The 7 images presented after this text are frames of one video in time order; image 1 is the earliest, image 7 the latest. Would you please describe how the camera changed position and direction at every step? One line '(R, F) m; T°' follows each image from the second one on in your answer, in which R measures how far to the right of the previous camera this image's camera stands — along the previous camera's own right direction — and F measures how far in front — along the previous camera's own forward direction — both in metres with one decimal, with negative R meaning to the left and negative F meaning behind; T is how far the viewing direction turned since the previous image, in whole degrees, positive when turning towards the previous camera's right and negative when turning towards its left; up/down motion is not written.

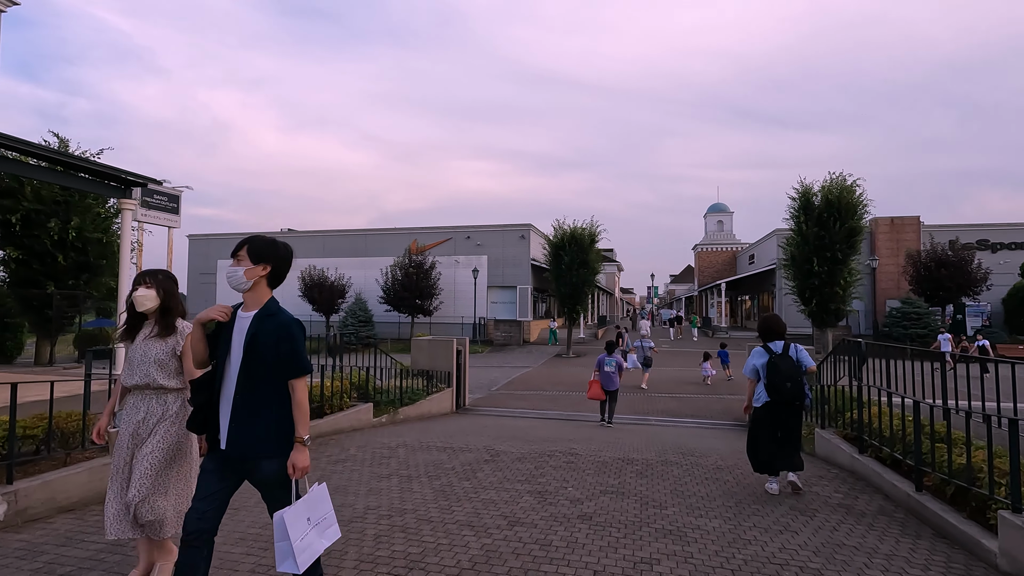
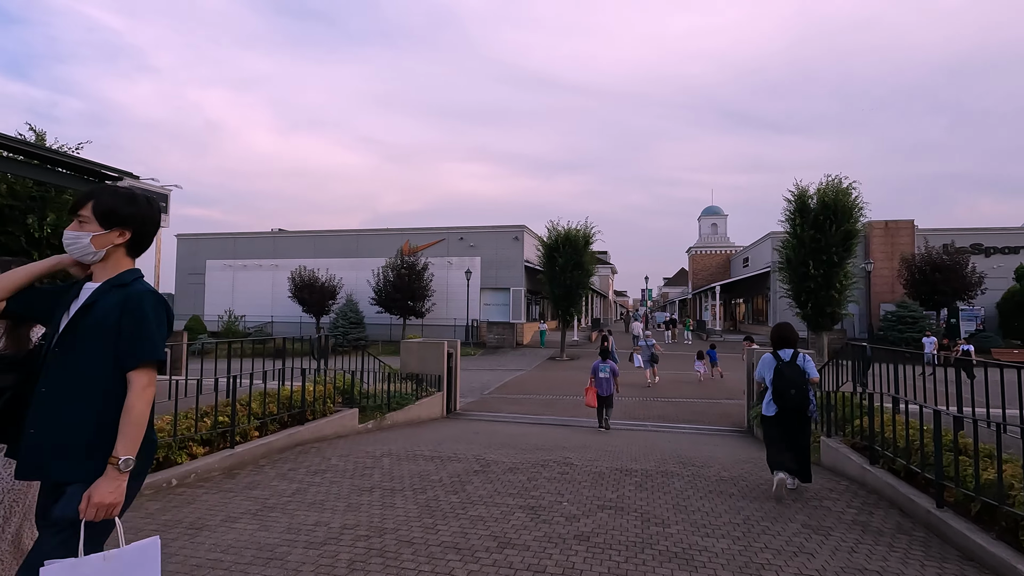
(0.0, +0.4) m; +1°
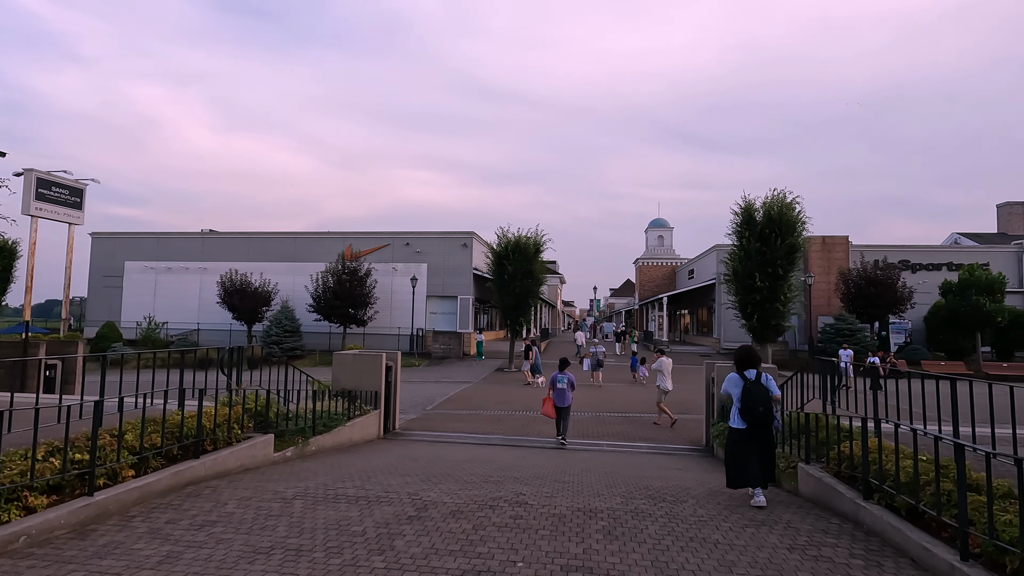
(0.0, +1.0) m; +6°
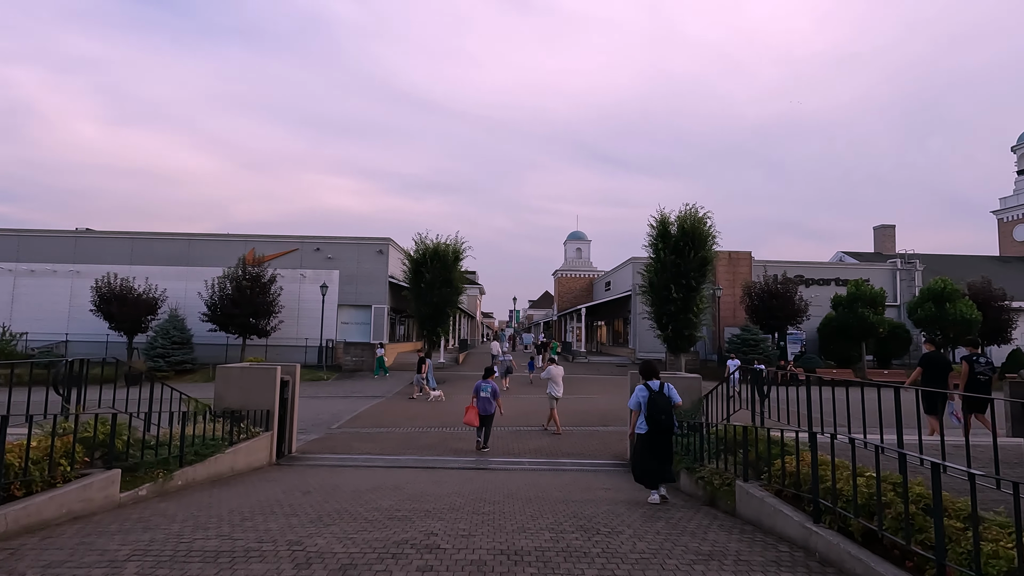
(+0.1, +0.8) m; +9°
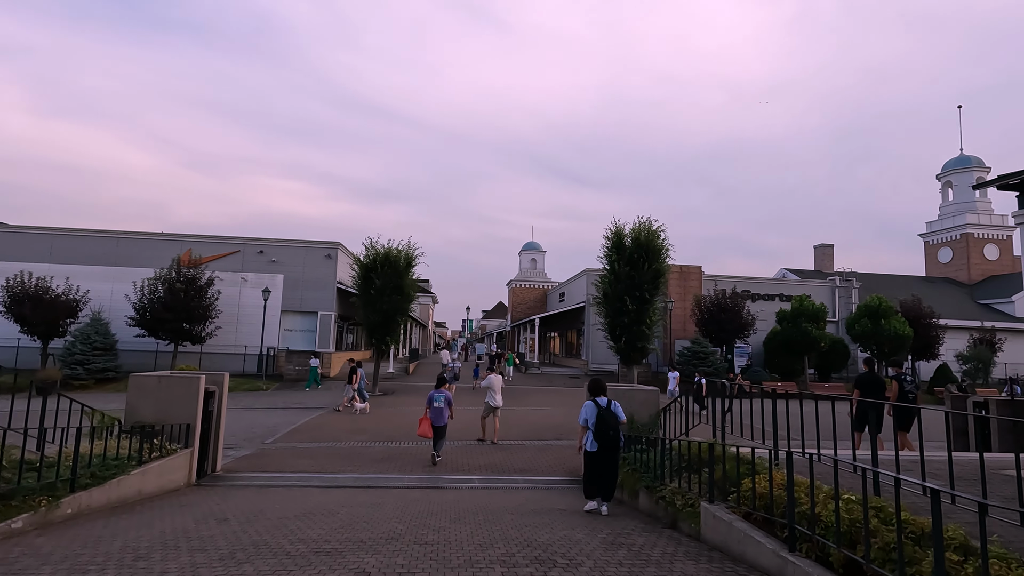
(0.0, +0.5) m; +5°
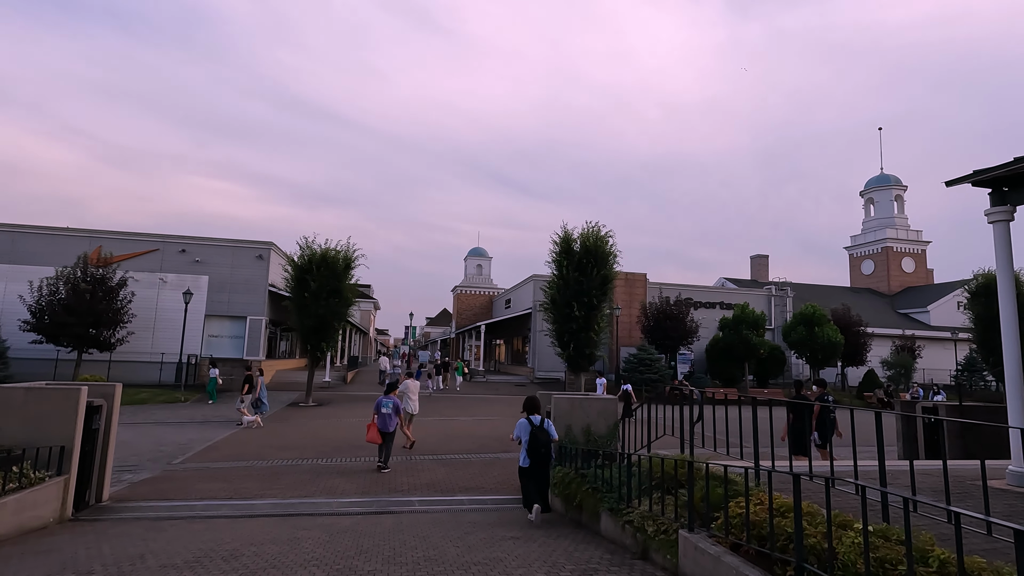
(0.0, +0.9) m; +6°
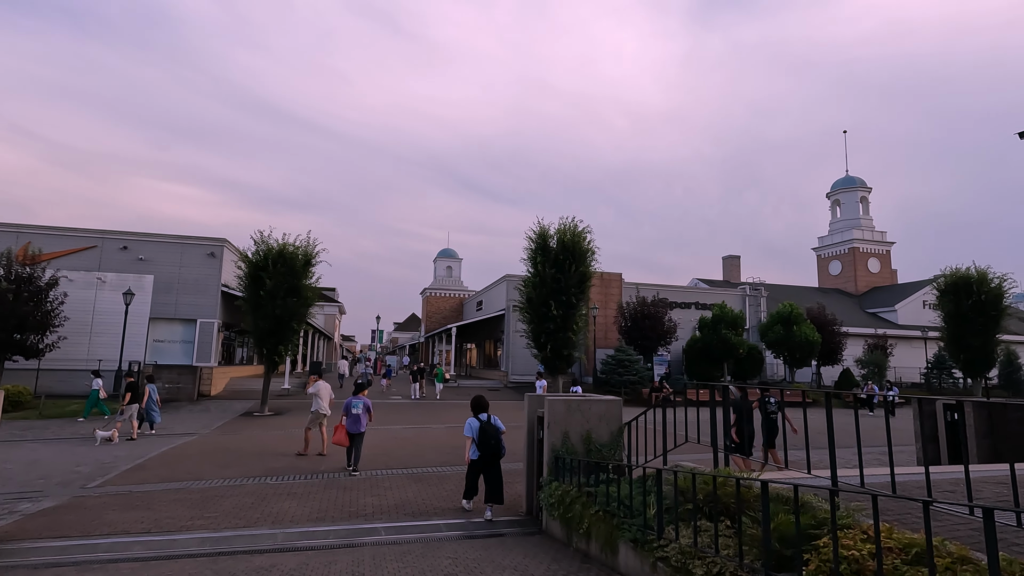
(-0.2, +1.4) m; +3°
